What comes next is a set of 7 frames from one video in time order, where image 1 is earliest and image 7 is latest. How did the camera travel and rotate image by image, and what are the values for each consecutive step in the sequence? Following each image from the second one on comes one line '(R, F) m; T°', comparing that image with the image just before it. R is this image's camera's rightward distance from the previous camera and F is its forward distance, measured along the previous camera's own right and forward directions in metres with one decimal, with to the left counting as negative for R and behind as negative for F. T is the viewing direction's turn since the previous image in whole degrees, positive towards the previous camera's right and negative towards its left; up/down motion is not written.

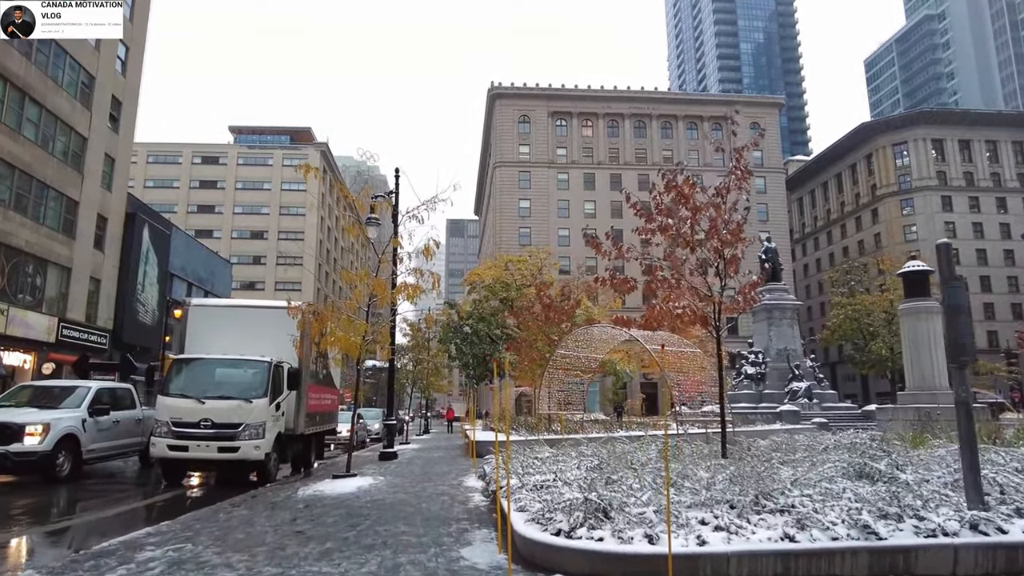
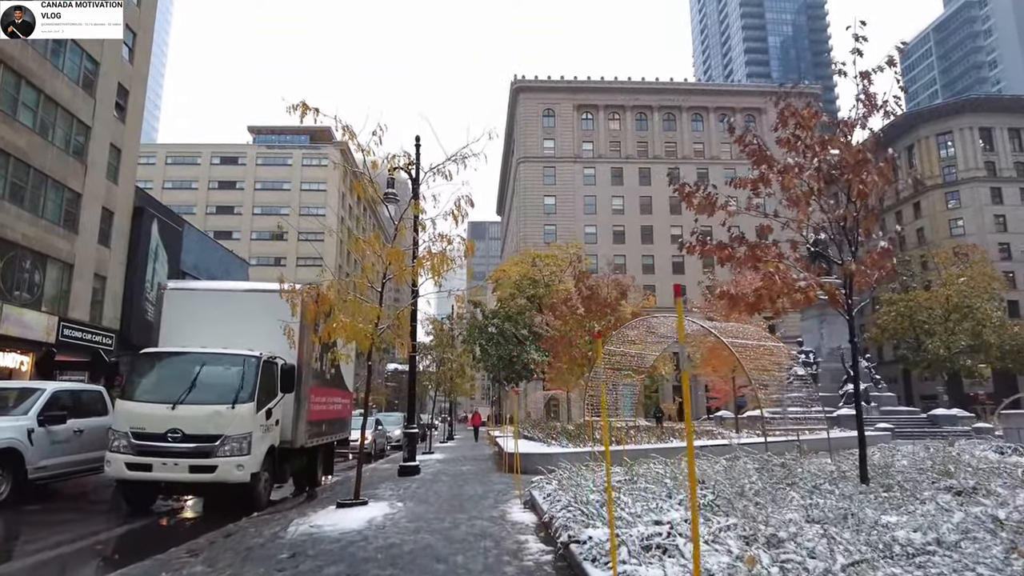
(-0.4, +2.4) m; -2°
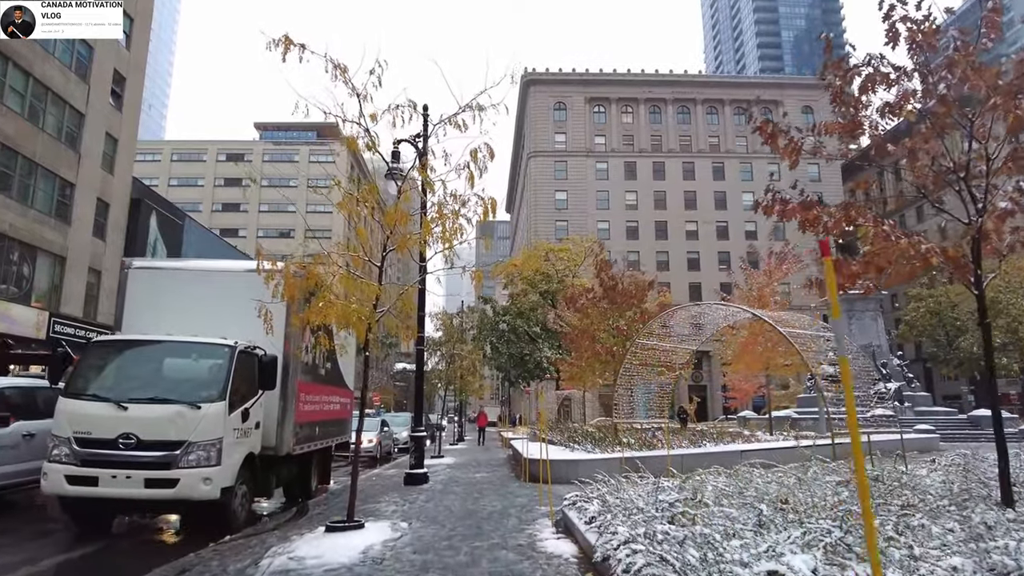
(-0.2, +1.6) m; -1°
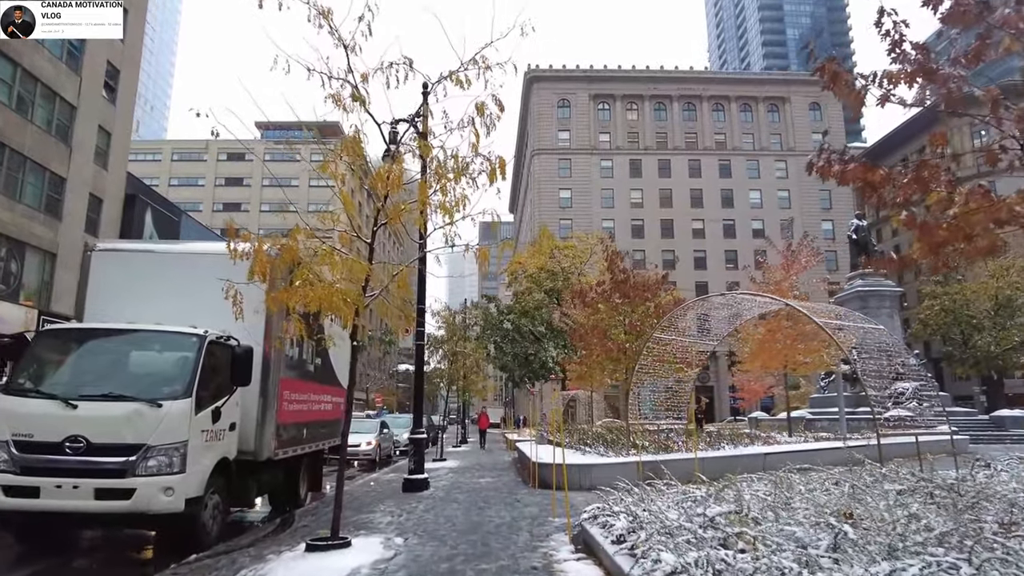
(-0.1, +0.9) m; 0°
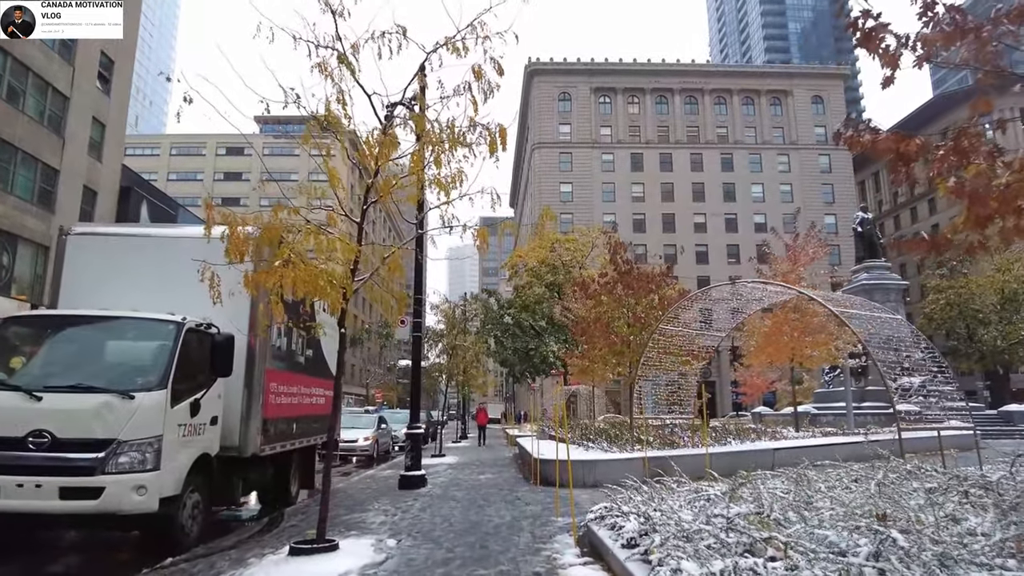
(0.0, +0.4) m; 0°
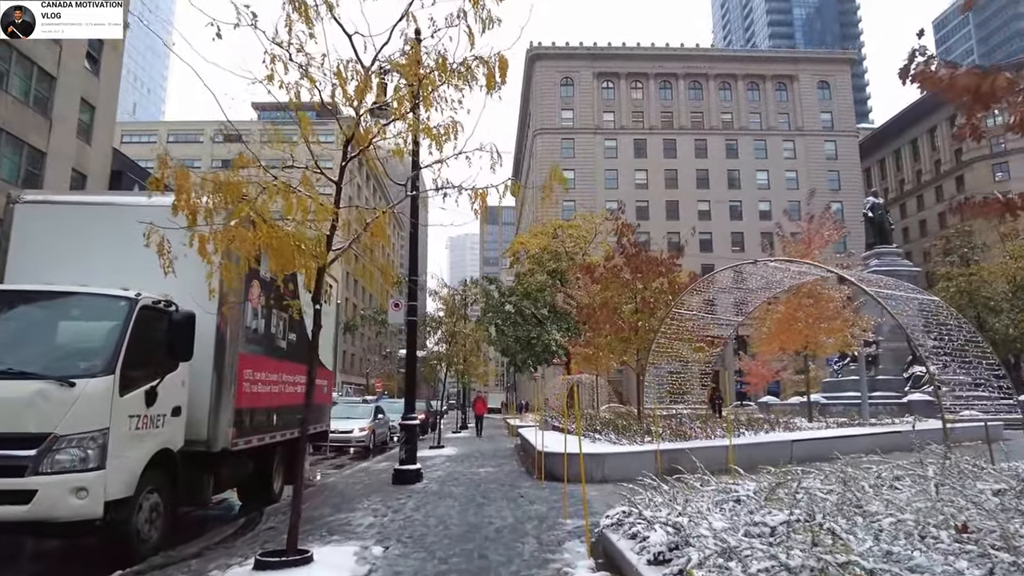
(0.0, +0.8) m; 0°
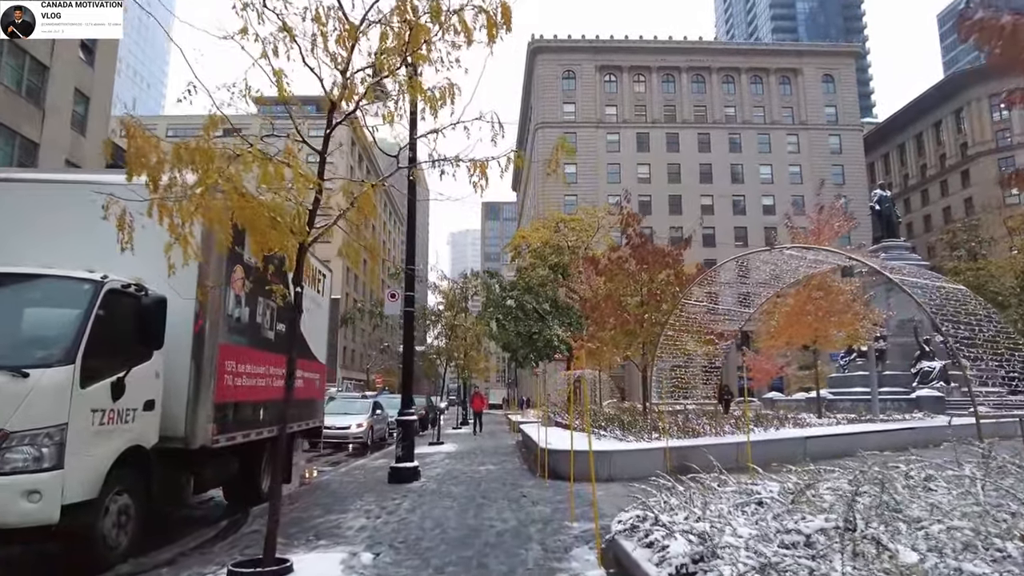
(0.0, +0.5) m; 0°
